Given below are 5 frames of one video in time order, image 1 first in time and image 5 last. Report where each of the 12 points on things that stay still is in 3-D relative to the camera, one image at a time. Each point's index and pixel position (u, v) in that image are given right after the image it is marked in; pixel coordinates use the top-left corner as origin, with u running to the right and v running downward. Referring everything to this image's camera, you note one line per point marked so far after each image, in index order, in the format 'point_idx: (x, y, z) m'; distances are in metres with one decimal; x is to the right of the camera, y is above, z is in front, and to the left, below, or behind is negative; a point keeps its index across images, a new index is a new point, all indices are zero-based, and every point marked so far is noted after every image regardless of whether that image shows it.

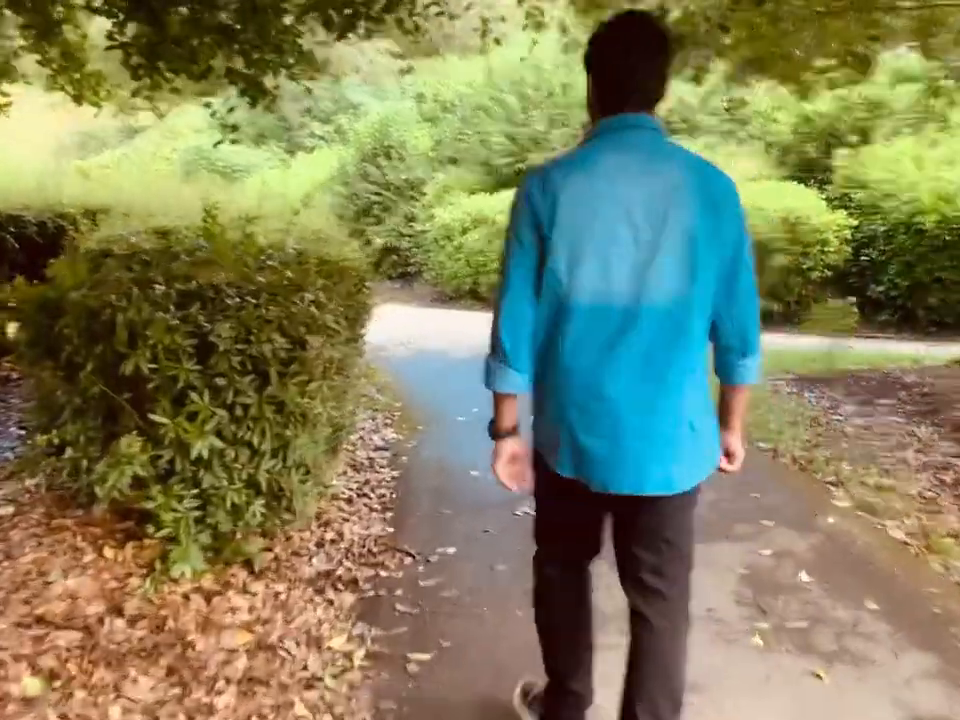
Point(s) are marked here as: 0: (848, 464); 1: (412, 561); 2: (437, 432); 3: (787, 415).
0: (+2.1, -0.6, +6.0) m
1: (-0.3, -0.8, +4.3) m
2: (-0.3, -0.5, +7.0) m
3: (+2.1, -0.4, +7.4) m
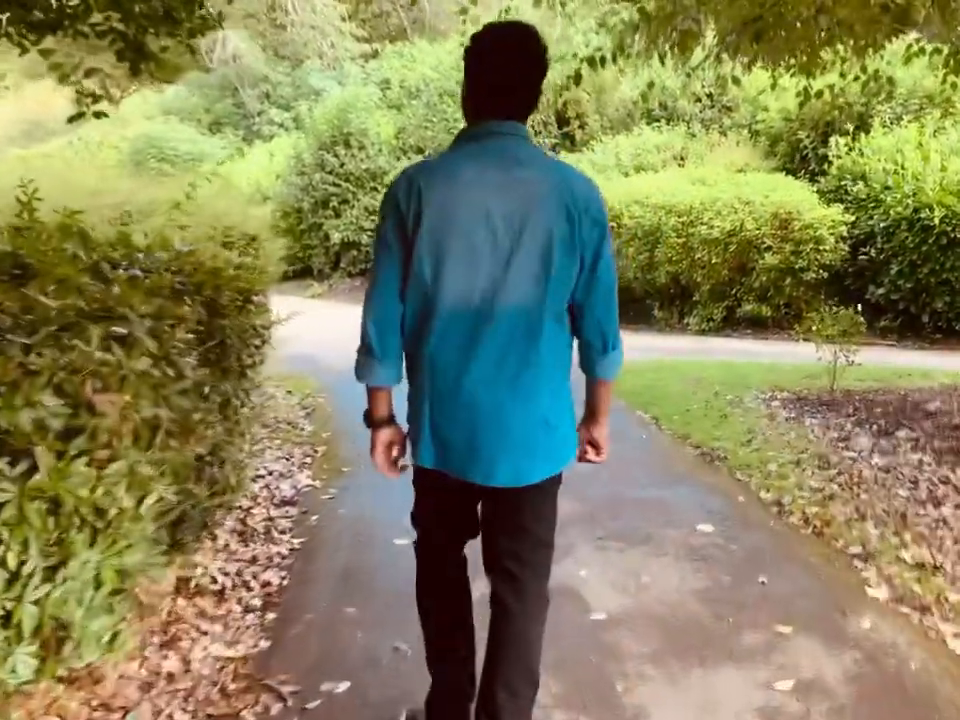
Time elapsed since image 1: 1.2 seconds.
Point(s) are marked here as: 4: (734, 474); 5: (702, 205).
0: (+1.8, -0.7, +4.8) m
1: (-0.6, -1.0, +3.0) m
2: (-0.6, -0.6, +5.7) m
3: (+1.8, -0.5, +6.1) m
4: (+1.4, -0.6, +5.7) m
5: (+2.5, +1.7, +11.8) m
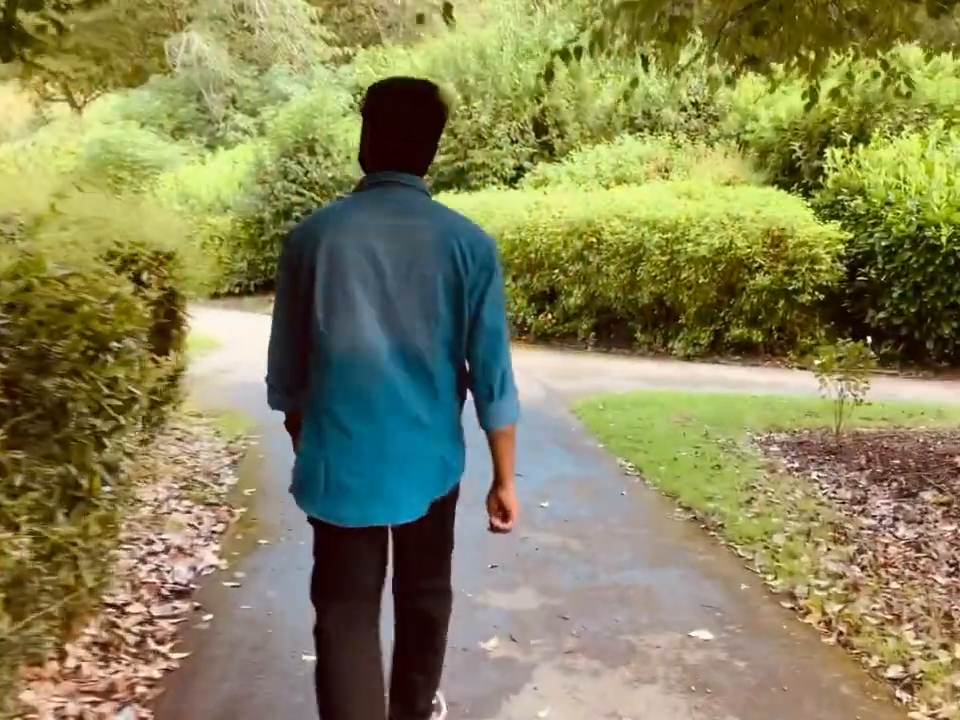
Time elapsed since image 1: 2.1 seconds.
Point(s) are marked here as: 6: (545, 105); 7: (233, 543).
0: (+1.5, -1.0, +3.8) m
1: (-0.8, -1.2, +2.0) m
2: (-0.9, -0.8, +4.6) m
3: (+1.5, -0.8, +5.1) m
4: (+1.1, -0.8, +4.7) m
5: (+2.1, +1.4, +10.9) m
6: (+1.0, +3.7, +15.5) m
7: (-1.1, -0.8, +4.8) m
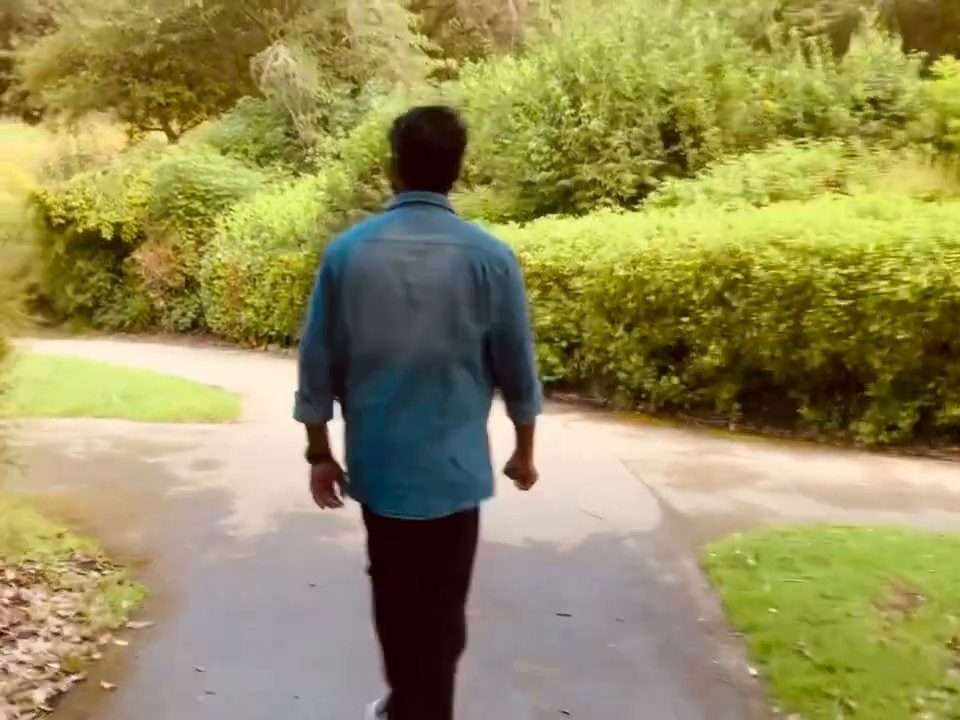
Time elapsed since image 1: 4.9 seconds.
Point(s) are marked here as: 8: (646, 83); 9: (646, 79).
0: (+1.3, -1.4, +0.5) m
1: (-1.2, -1.5, -1.0) m
2: (-1.0, -1.3, +1.7) m
3: (+1.4, -1.2, +1.8) m
4: (+1.0, -1.3, +1.5) m
5: (+2.8, +0.8, +7.5) m
6: (+2.3, +2.9, +12.3) m
7: (-1.2, -1.2, +1.8) m
8: (+1.9, +3.2, +12.3) m
9: (+1.9, +3.2, +12.3) m
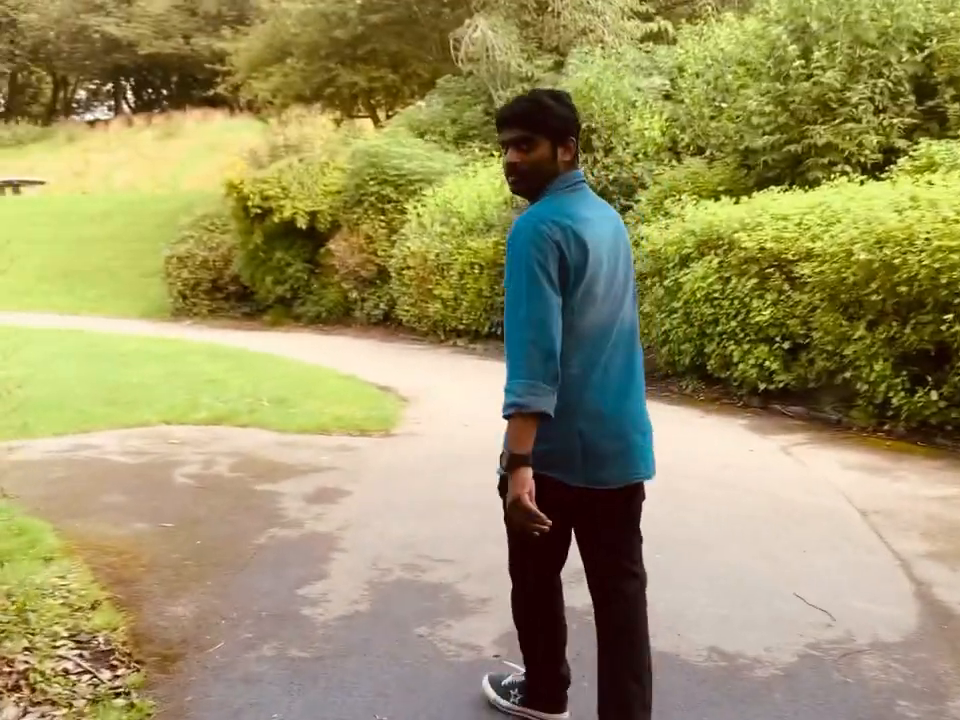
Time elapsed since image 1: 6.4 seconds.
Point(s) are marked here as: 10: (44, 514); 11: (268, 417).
0: (+0.8, -1.5, -1.2) m
1: (-1.9, -1.6, -2.2) m
2: (-1.1, -1.4, +0.4) m
3: (+1.3, -1.3, +0.1) m
4: (+0.7, -1.4, -0.2) m
5: (+3.8, +0.7, +5.3) m
6: (+4.3, +2.9, +10.1) m
7: (-1.3, -1.3, +0.6) m
8: (+4.0, +3.2, +10.2) m
9: (+3.9, +3.2, +10.1) m
10: (-2.1, -0.7, +5.1) m
11: (-1.6, -0.4, +8.0) m
